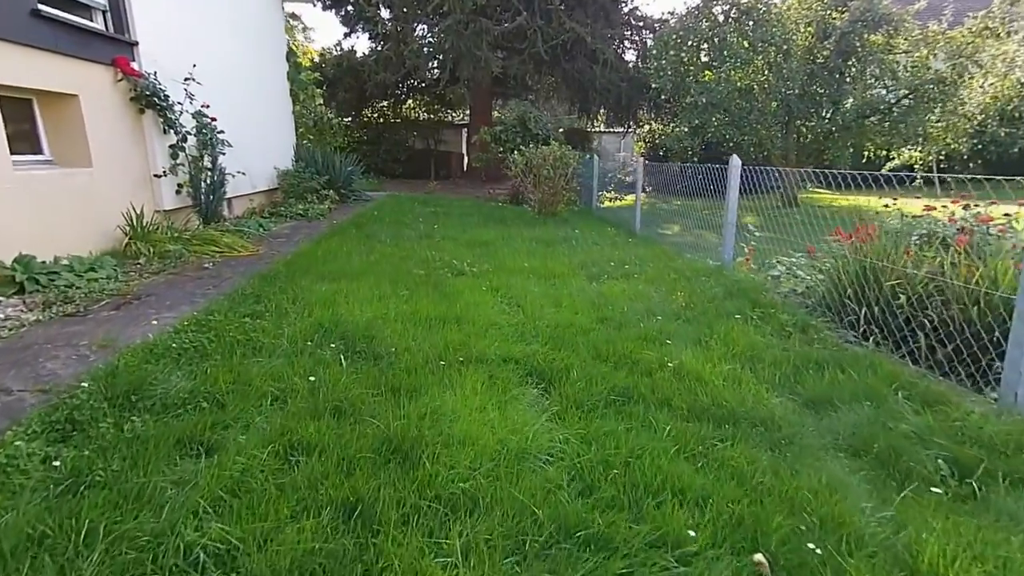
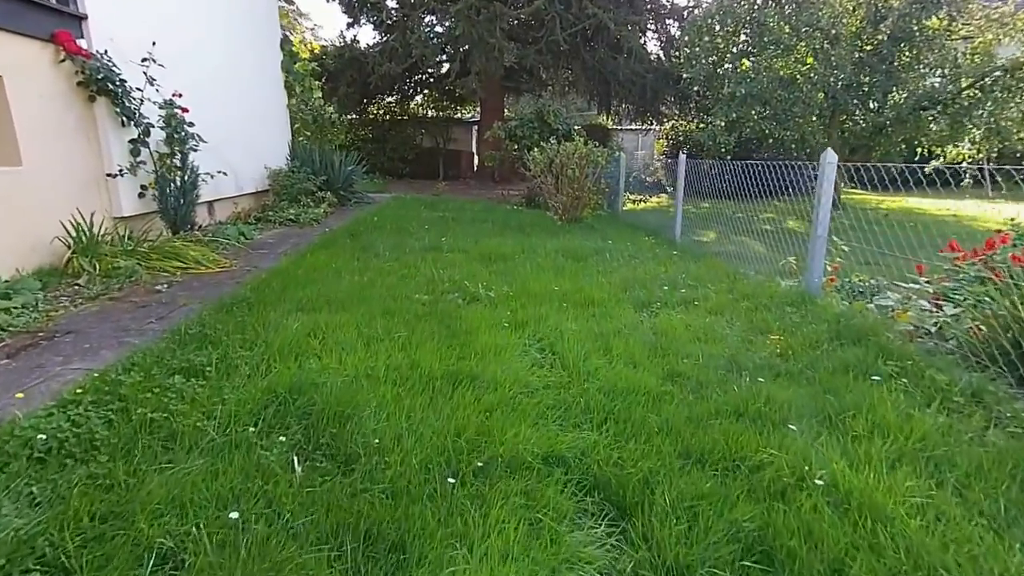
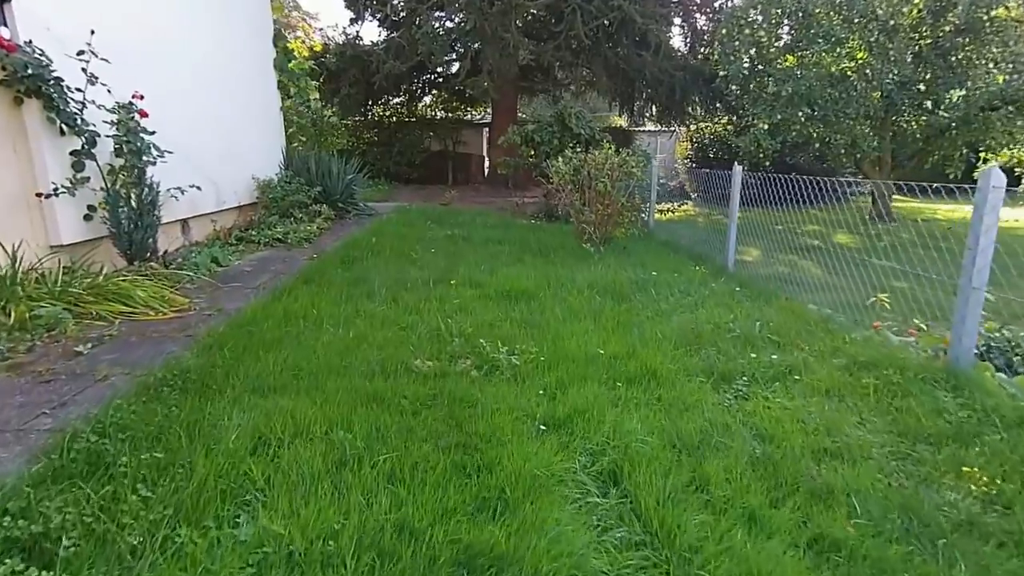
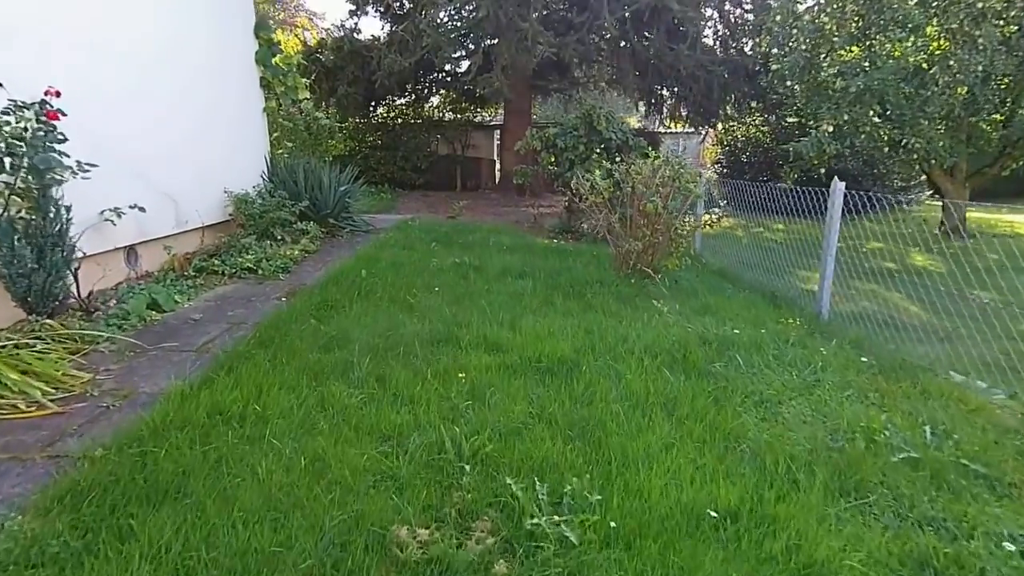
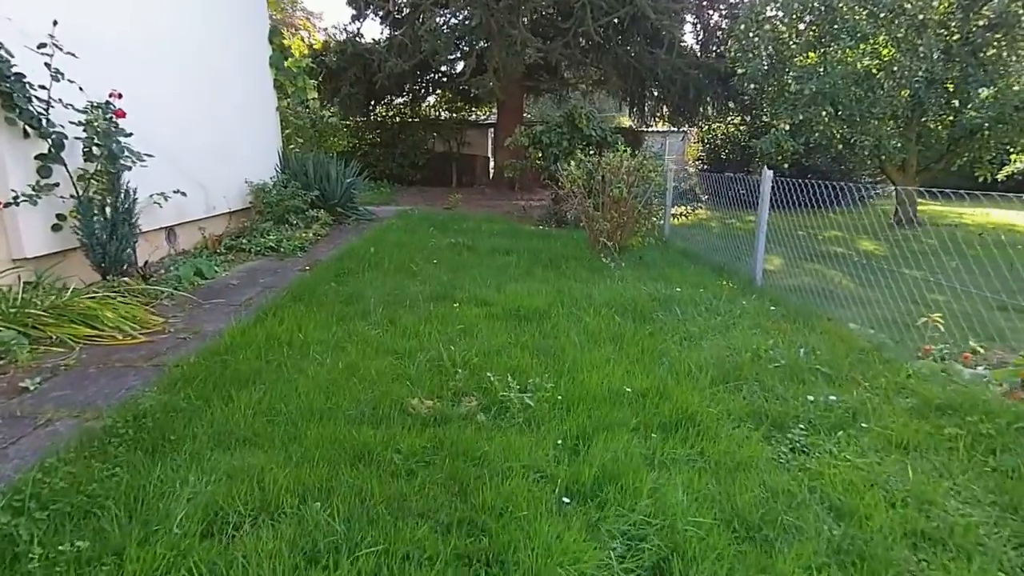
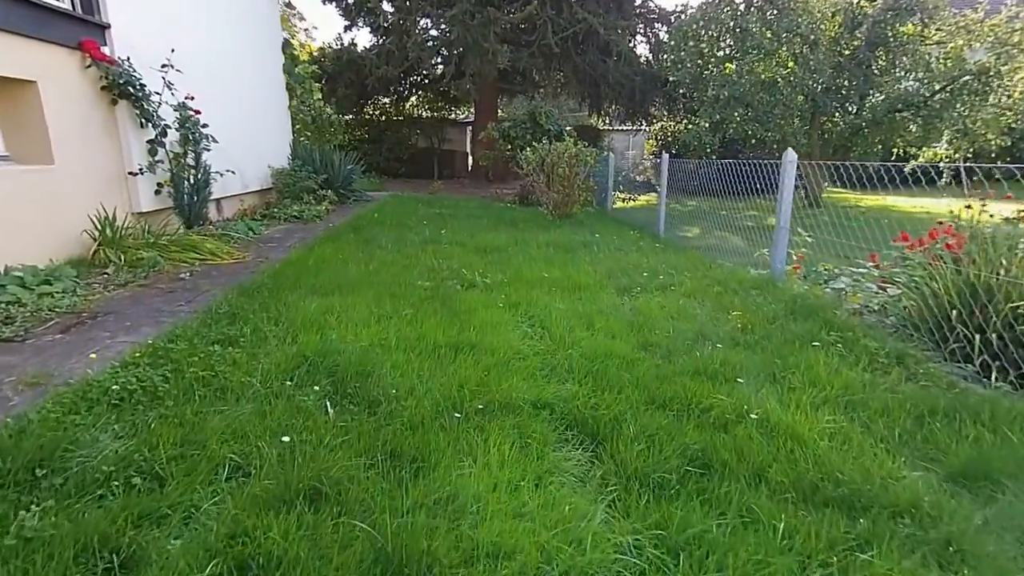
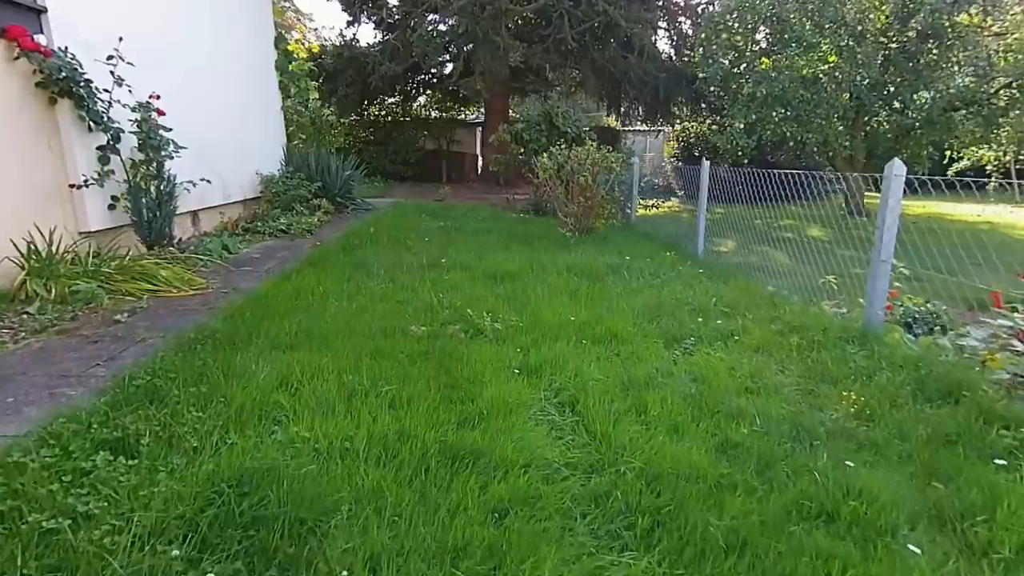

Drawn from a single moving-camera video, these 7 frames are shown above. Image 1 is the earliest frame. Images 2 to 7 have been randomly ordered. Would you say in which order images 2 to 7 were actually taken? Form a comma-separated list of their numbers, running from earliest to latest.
6, 2, 7, 3, 5, 4
